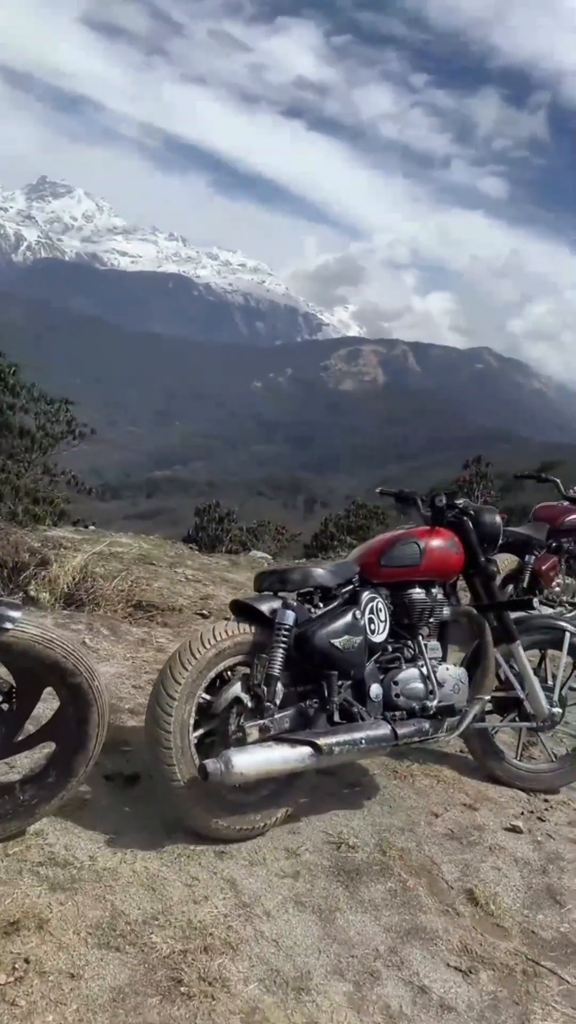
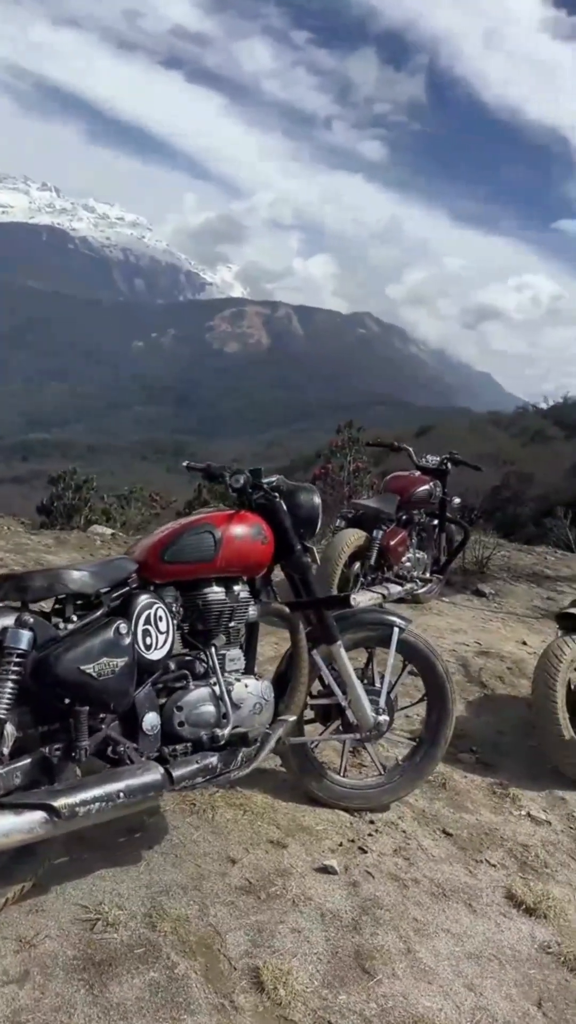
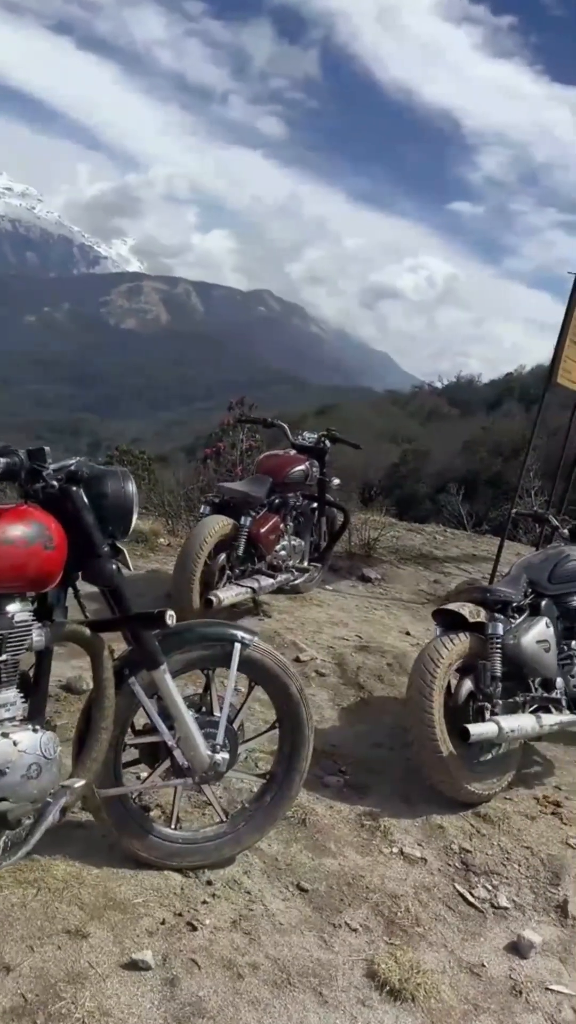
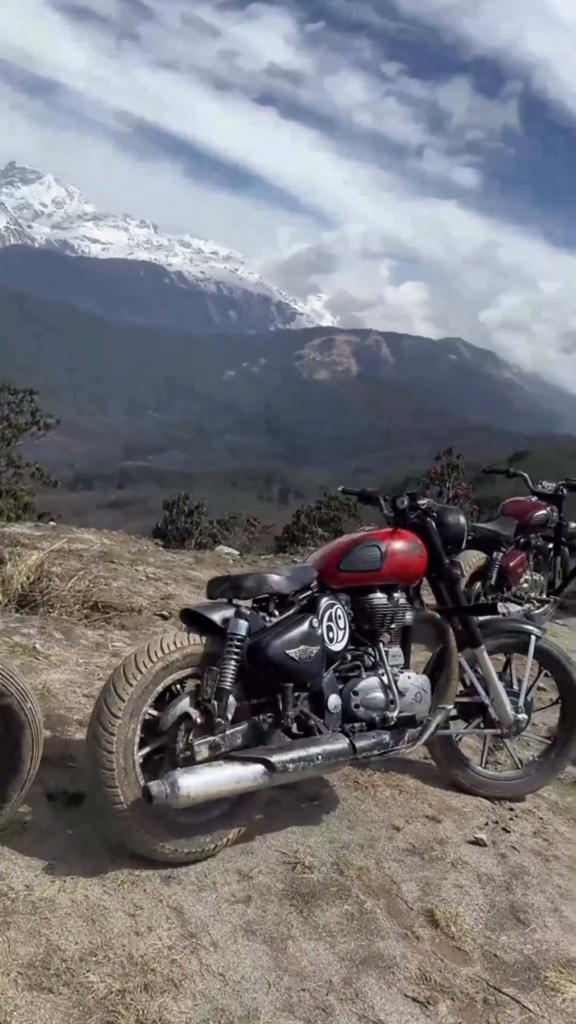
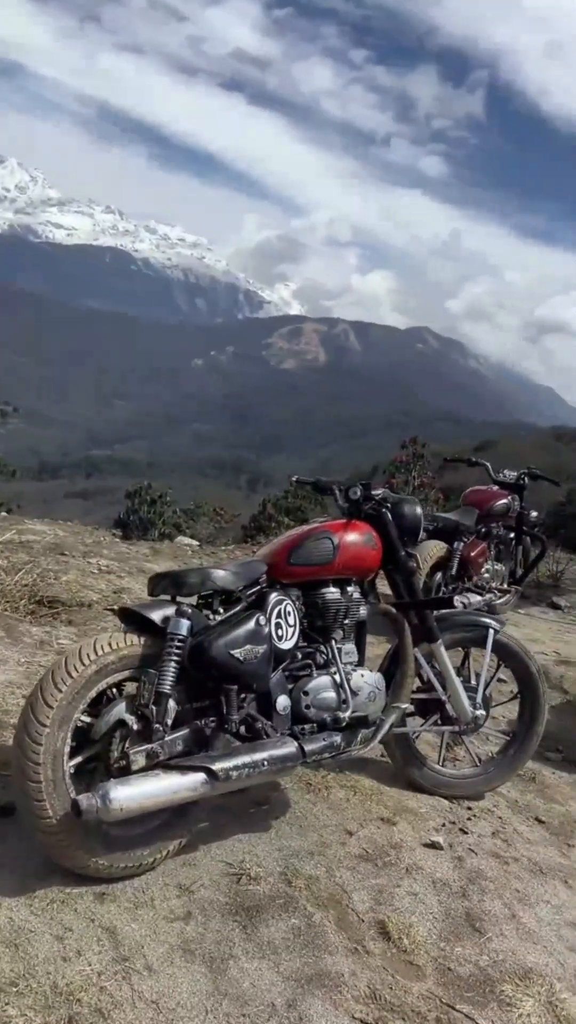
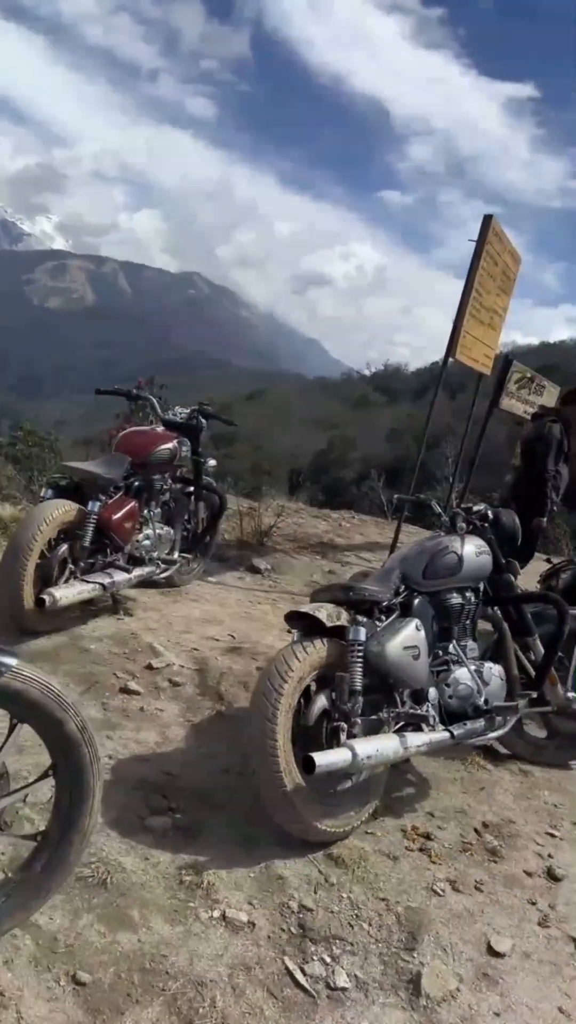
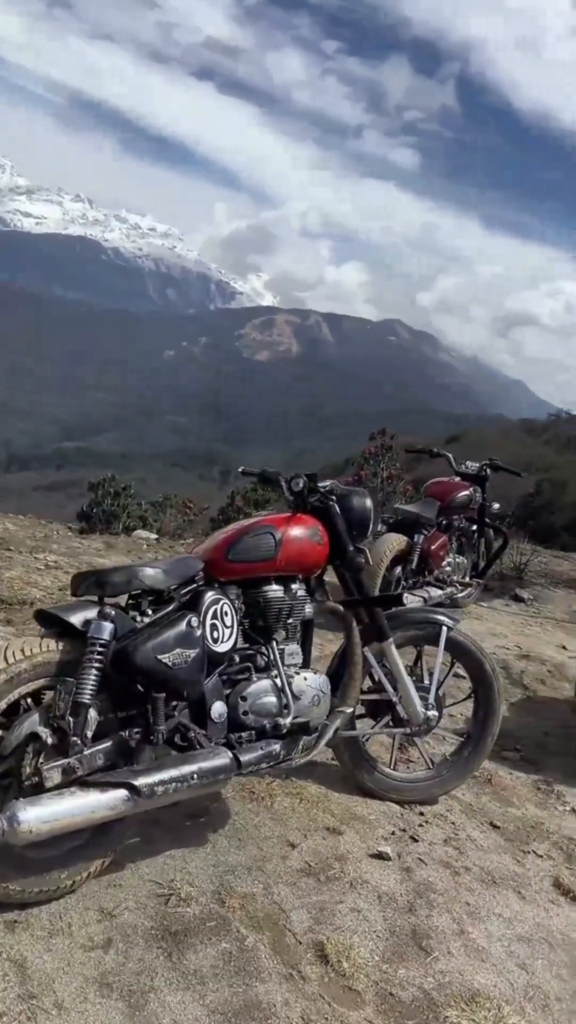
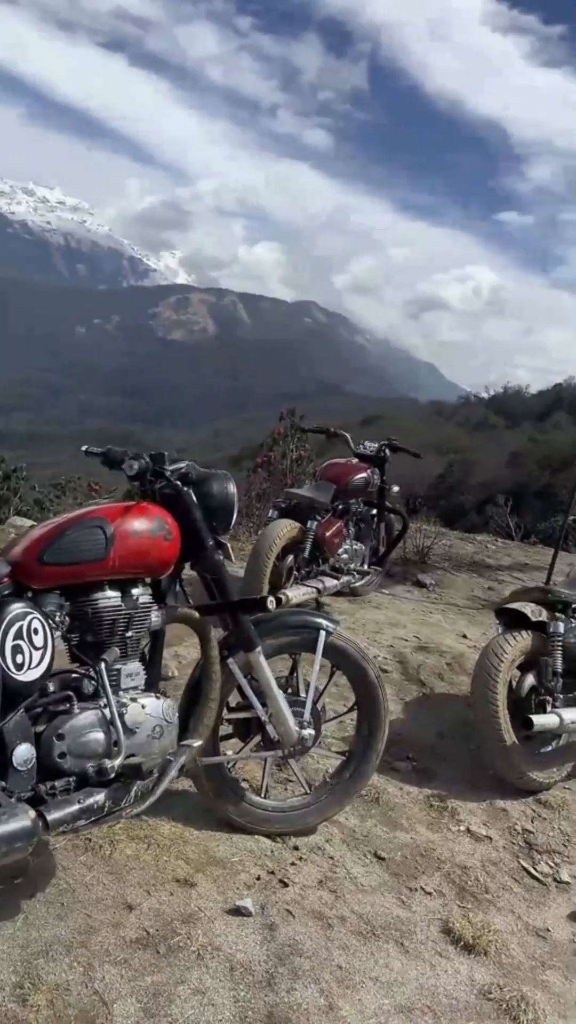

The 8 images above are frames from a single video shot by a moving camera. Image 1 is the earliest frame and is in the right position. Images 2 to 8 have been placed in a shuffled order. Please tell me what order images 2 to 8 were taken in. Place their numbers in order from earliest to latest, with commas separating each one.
4, 5, 7, 2, 8, 3, 6
